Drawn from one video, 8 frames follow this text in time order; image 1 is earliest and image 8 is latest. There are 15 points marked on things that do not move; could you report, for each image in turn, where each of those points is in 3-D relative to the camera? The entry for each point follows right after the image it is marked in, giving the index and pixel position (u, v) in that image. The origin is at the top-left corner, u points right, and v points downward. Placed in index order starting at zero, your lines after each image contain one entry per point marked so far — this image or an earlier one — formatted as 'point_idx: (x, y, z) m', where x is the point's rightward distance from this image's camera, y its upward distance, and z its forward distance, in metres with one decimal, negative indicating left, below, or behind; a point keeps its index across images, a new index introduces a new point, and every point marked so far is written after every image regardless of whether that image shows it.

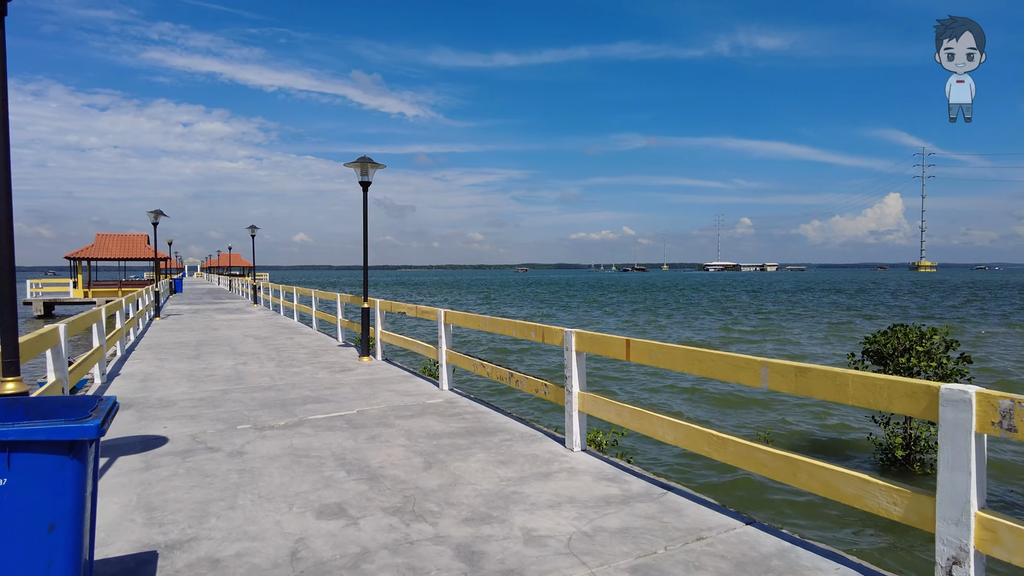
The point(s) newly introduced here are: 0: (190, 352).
0: (-5.4, -1.1, +11.2) m
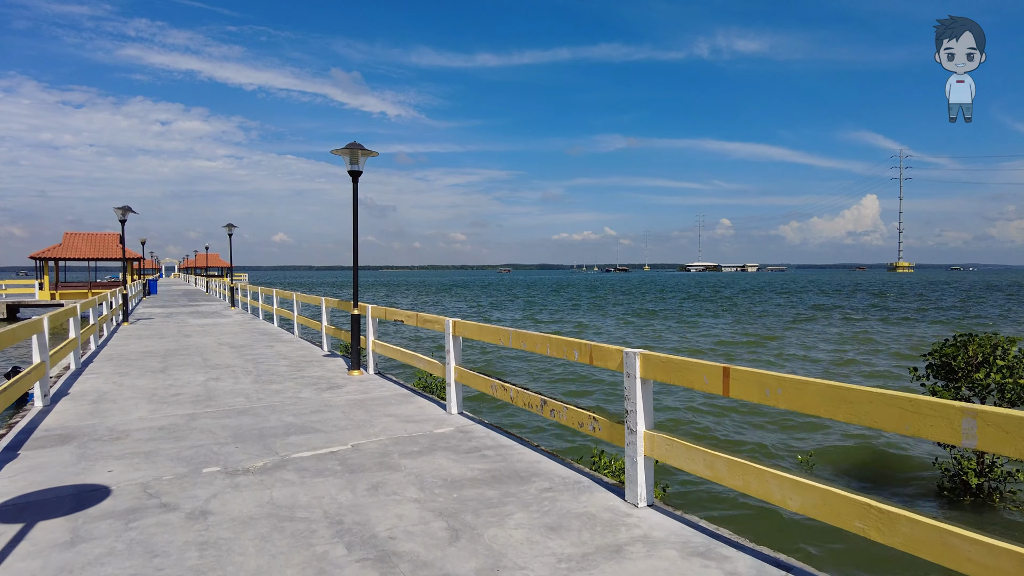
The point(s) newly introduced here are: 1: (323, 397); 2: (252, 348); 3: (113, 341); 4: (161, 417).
0: (-5.3, -1.1, +9.9) m
1: (-2.0, -1.2, +7.3) m
2: (-4.5, -1.0, +11.7) m
3: (-7.6, -1.0, +12.8) m
4: (-3.3, -1.2, +6.3) m
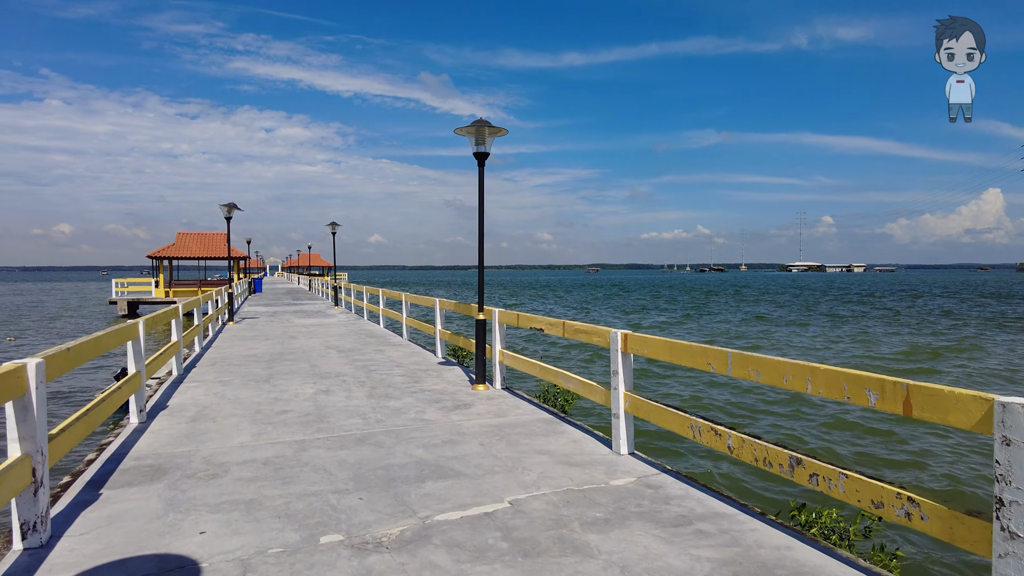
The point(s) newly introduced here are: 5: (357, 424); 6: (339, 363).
0: (-3.4, -1.1, +9.1) m
1: (-0.5, -1.2, +6.0) m
2: (-2.4, -1.0, +10.7) m
3: (-5.3, -1.0, +12.2) m
4: (-1.9, -1.2, +5.2) m
5: (-1.4, -1.2, +5.9) m
6: (-2.5, -1.1, +9.6) m
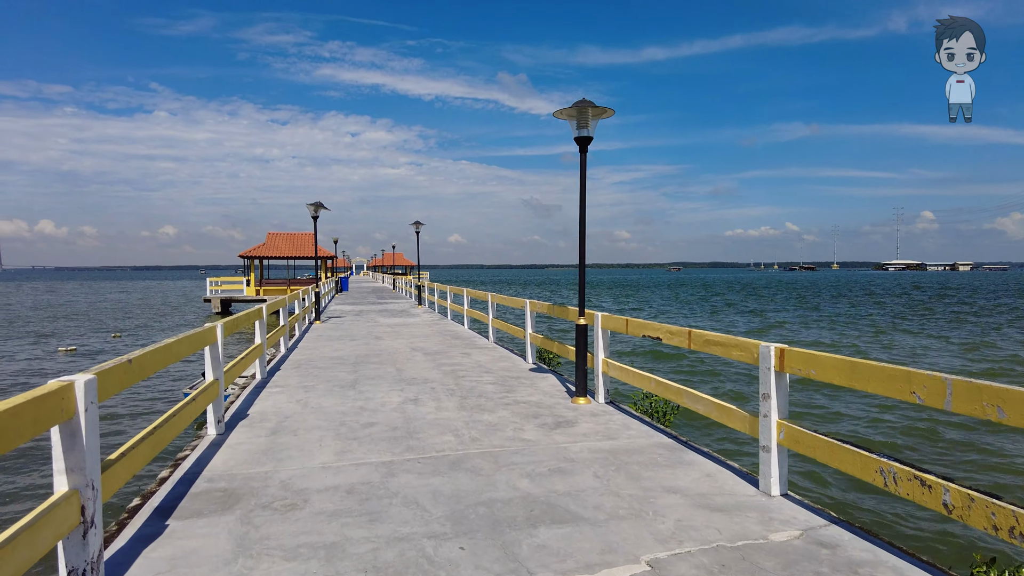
0: (-2.1, -1.1, +8.6) m
1: (+0.3, -1.2, +5.2) m
2: (-1.0, -1.0, +10.1) m
3: (-3.7, -1.0, +12.0) m
4: (-1.1, -1.2, +4.6) m
5: (-0.5, -1.2, +5.2) m
6: (-1.2, -1.1, +9.0) m
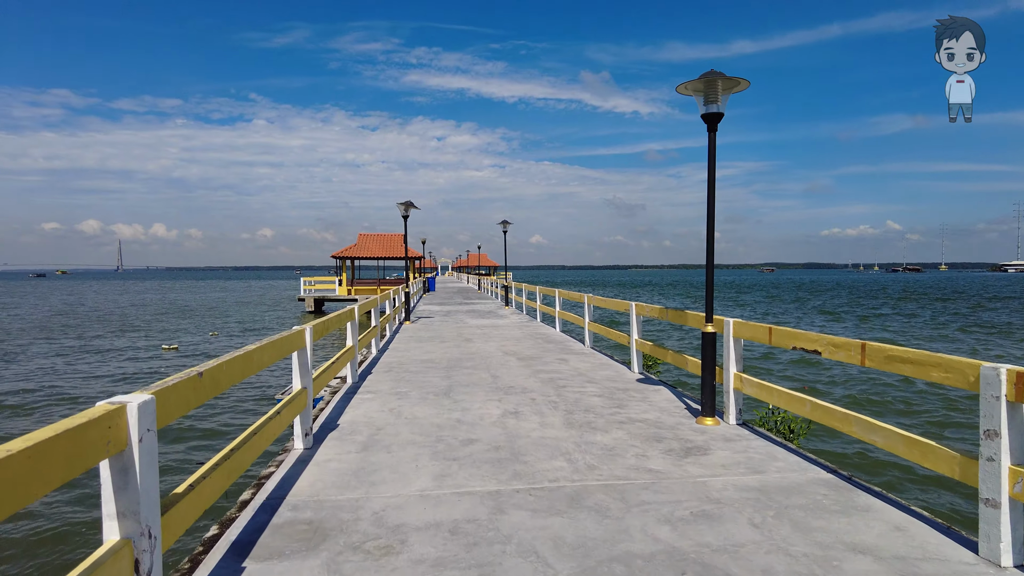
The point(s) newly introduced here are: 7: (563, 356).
0: (-0.9, -1.1, +8.0) m
1: (+1.2, -1.2, +4.4) m
2: (+0.4, -1.1, +9.4) m
3: (-2.0, -1.0, +11.6) m
4: (-0.3, -1.2, +3.9) m
5: (+0.3, -1.2, +4.5) m
6: (+0.1, -1.1, +8.4) m
7: (+0.8, -1.0, +10.1) m
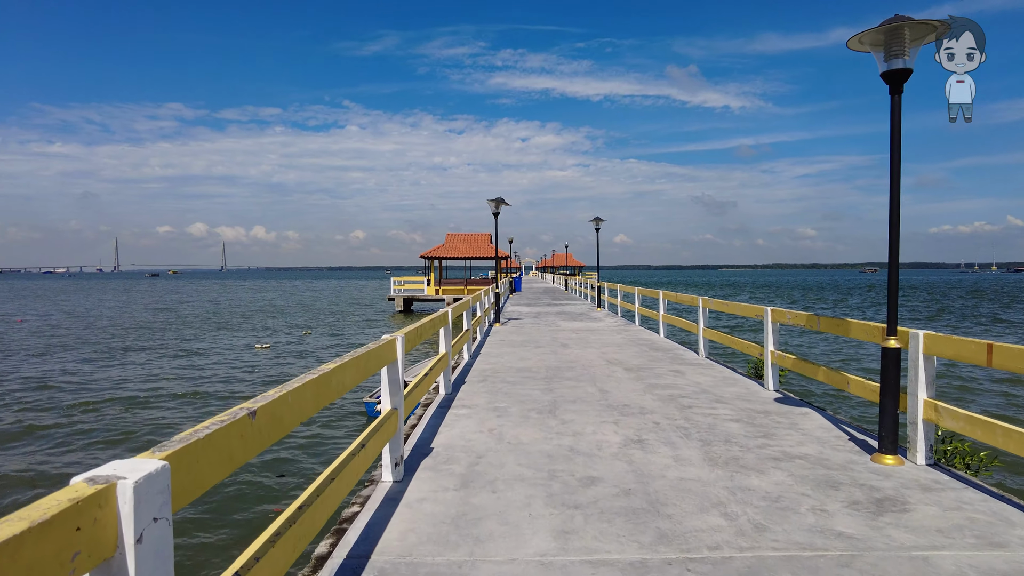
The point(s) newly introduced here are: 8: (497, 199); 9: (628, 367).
0: (+0.3, -1.1, +7.1) m
1: (+1.9, -1.2, +3.2) m
2: (+1.8, -1.1, +8.3) m
3: (-0.4, -1.0, +10.8) m
4: (+0.3, -1.3, +2.9) m
5: (+1.1, -1.2, +3.4) m
6: (+1.4, -1.1, +7.3) m
7: (+2.2, -1.0, +8.9) m
8: (-0.4, +2.2, +16.6) m
9: (+1.5, -1.1, +8.8) m
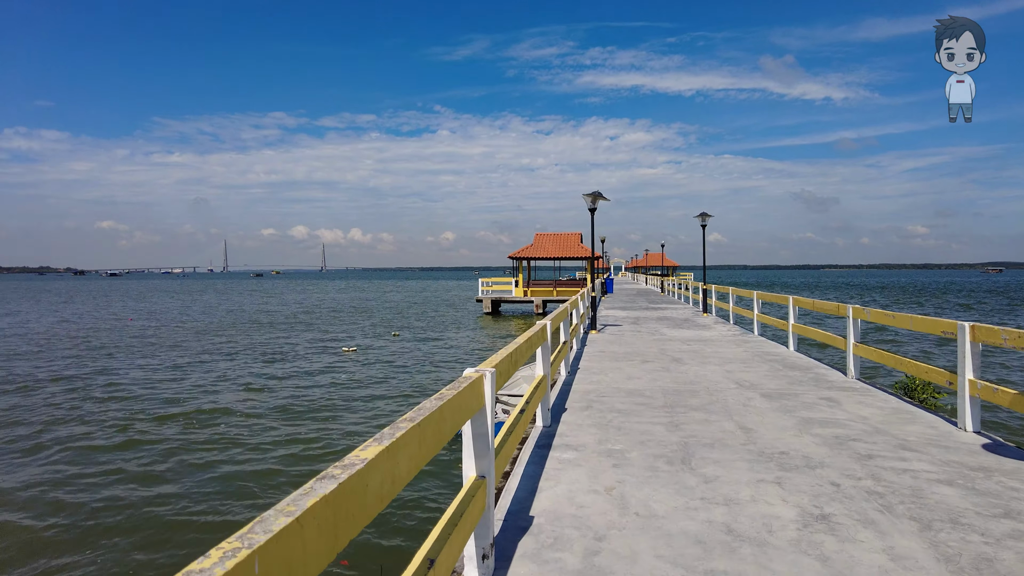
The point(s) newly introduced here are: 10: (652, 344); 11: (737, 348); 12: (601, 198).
0: (+1.3, -1.2, +5.7) m
1: (+2.3, -1.3, +1.6) m
2: (+2.9, -1.2, +6.6) m
3: (+1.1, -1.1, +9.4) m
4: (+0.7, -1.3, +1.5) m
5: (+1.6, -1.3, +1.9) m
6: (+2.3, -1.2, +5.7) m
7: (+3.4, -1.1, +7.2) m
8: (+1.8, +2.2, +15.2) m
9: (+2.7, -1.1, +7.2) m
10: (+2.5, -1.0, +11.9) m
11: (+3.7, -1.0, +10.9) m
12: (+2.1, +2.1, +16.0) m
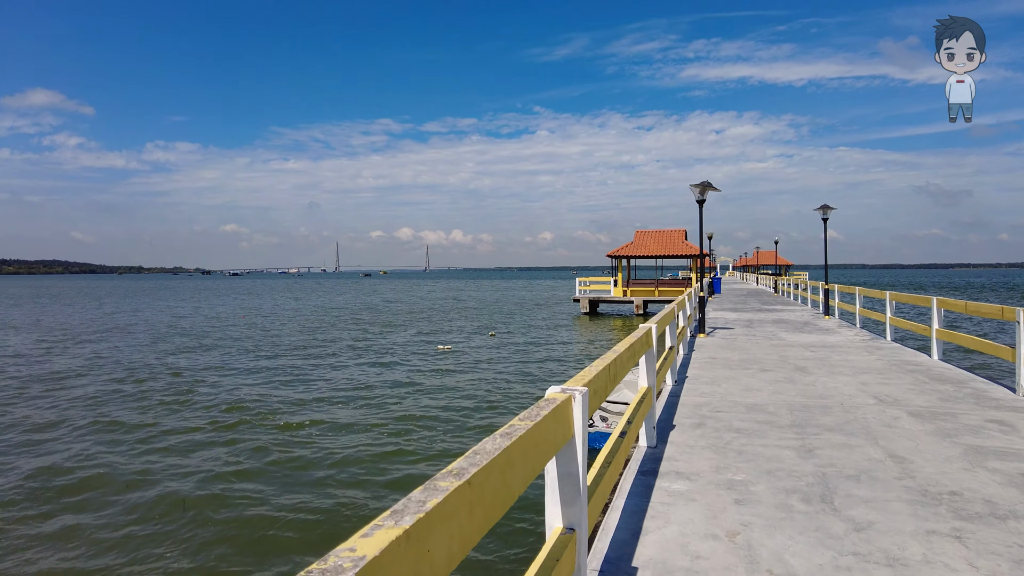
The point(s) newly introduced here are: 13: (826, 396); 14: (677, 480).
0: (+2.0, -1.2, +4.7) m
1: (+2.4, -1.3, +0.5) m
2: (+3.7, -1.1, +5.4) m
3: (+2.3, -1.1, +8.4) m
4: (+0.8, -1.3, +0.7) m
5: (+1.7, -1.3, +0.9) m
6: (+3.0, -1.2, +4.6) m
7: (+4.3, -1.1, +5.9) m
8: (+3.9, +2.2, +14.0) m
9: (+3.6, -1.1, +6.0) m
10: (+4.1, -1.0, +10.7) m
11: (+5.1, -1.0, +9.6) m
12: (+4.3, +2.1, +14.9) m
13: (+3.2, -1.1, +6.9) m
14: (+1.0, -1.2, +4.2) m
